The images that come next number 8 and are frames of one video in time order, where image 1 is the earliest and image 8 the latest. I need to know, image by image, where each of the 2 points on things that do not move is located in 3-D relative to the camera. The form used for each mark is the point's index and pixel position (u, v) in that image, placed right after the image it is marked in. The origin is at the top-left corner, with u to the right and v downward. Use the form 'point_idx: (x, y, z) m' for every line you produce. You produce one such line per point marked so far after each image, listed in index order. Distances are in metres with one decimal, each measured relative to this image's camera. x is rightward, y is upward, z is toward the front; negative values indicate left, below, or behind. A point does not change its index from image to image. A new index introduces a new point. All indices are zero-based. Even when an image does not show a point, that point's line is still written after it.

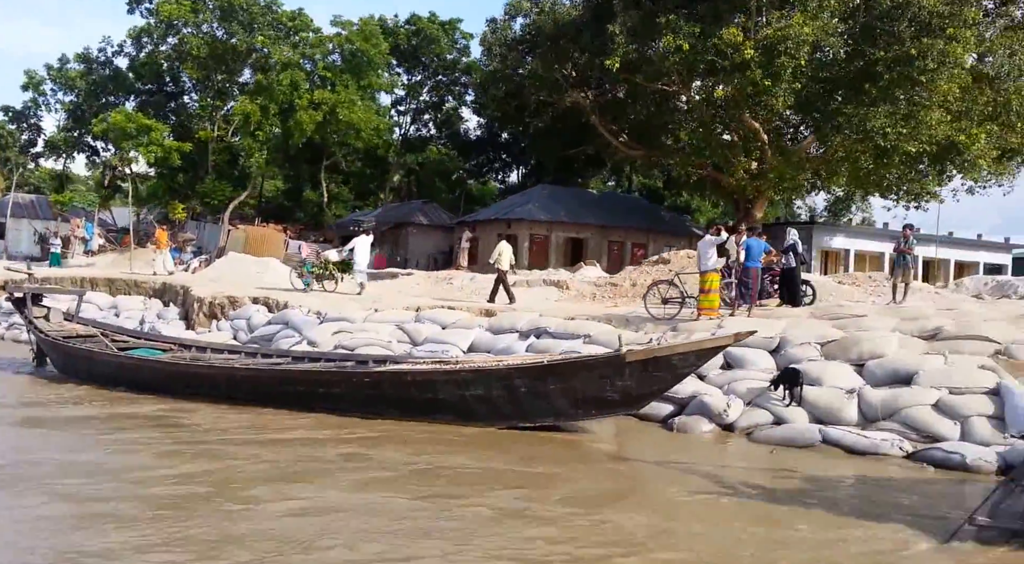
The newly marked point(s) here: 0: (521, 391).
0: (+0.1, -1.1, +10.2) m
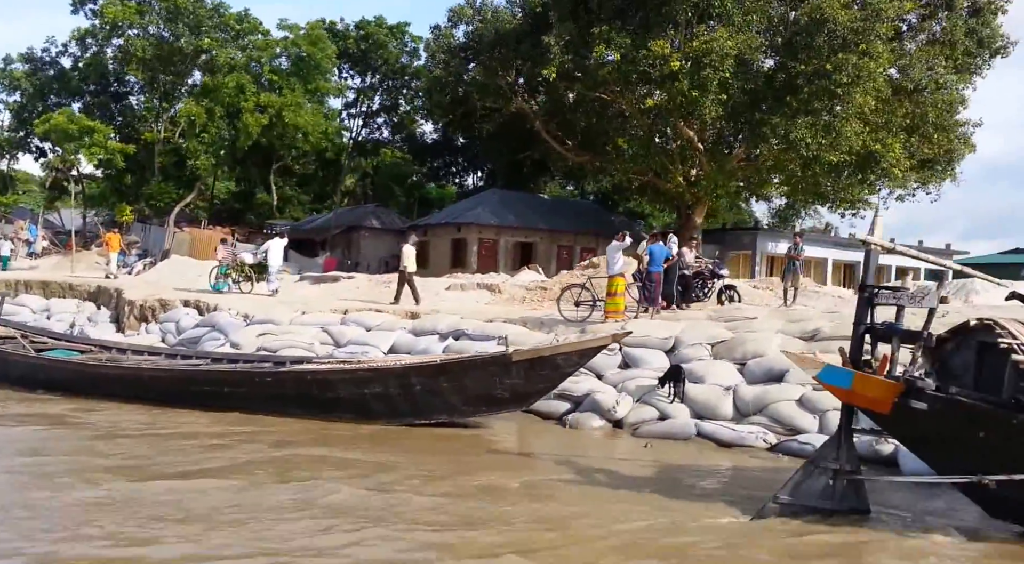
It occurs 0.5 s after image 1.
0: (-1.0, -1.1, +10.7) m
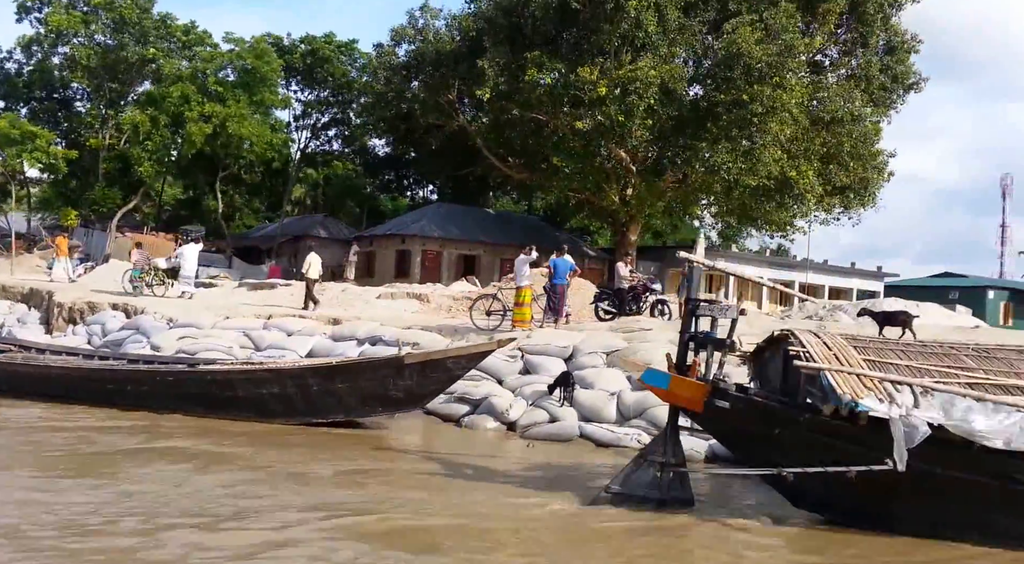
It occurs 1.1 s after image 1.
0: (-2.3, -1.2, +11.3) m
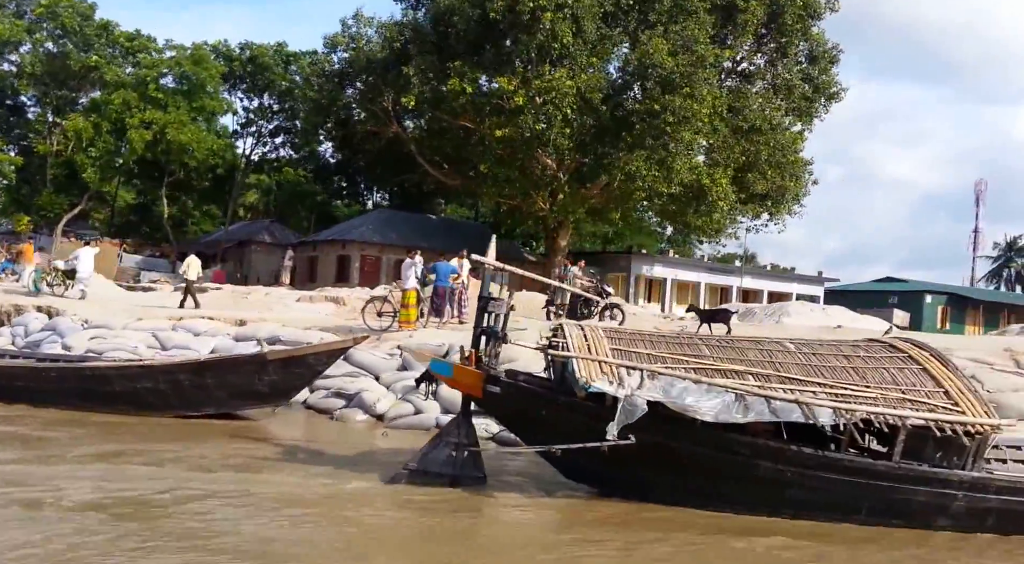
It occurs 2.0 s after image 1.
0: (-3.9, -1.2, +12.0) m
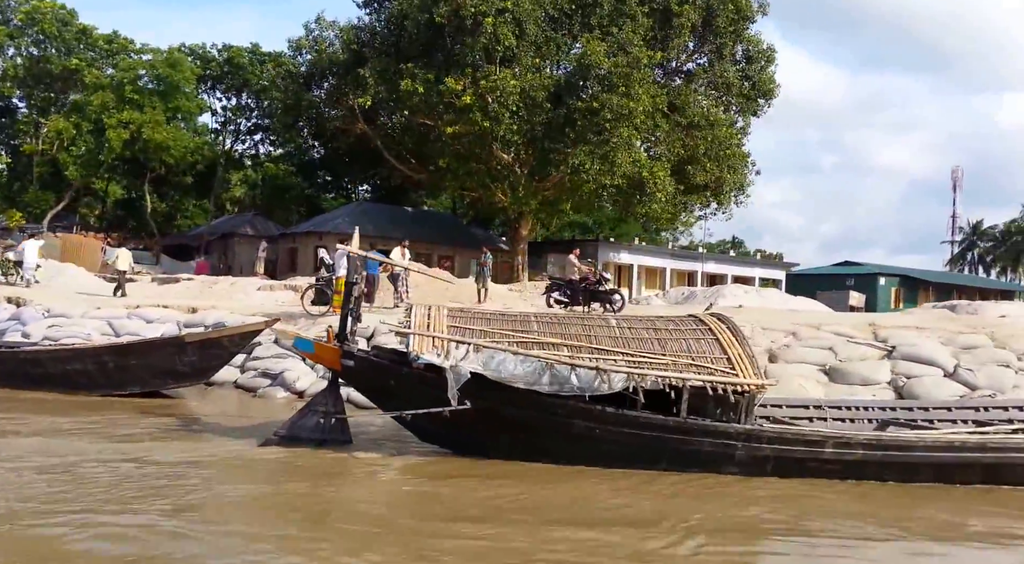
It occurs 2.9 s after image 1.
0: (-5.2, -1.1, +13.2) m
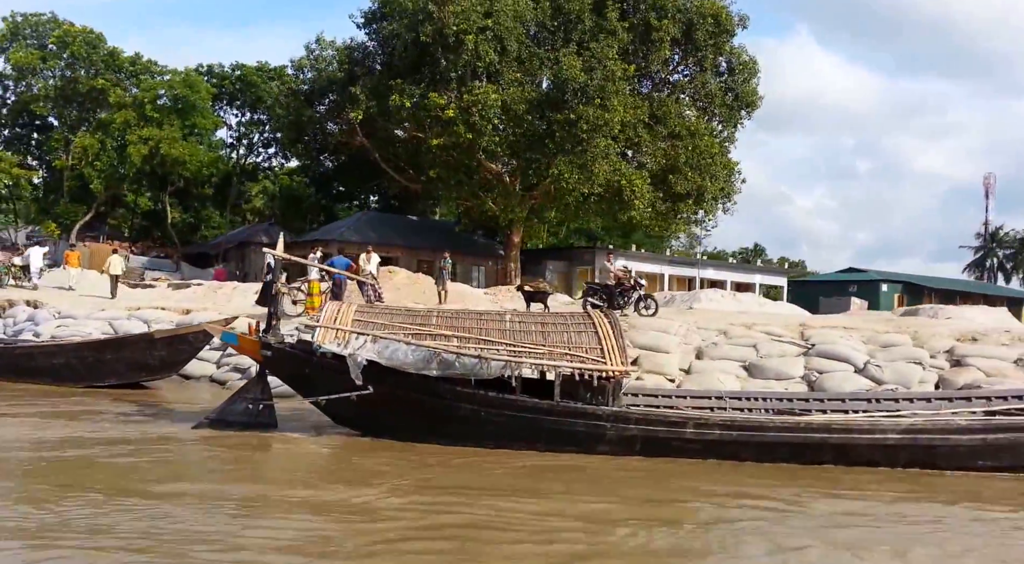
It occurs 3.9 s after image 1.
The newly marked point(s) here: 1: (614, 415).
0: (-6.2, -1.1, +14.8) m
1: (+1.1, -1.4, +10.7) m
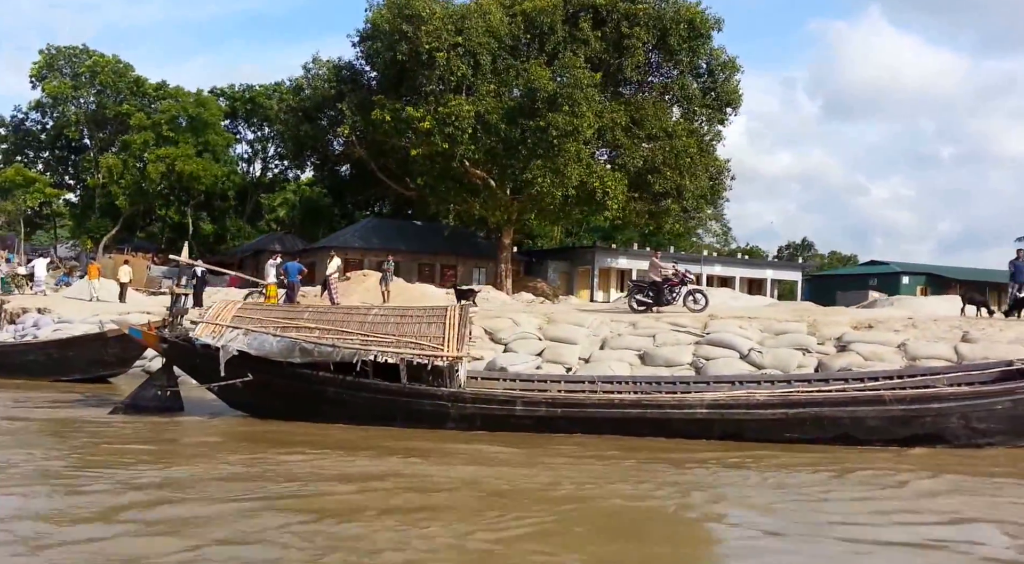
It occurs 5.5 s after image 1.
0: (-7.6, -1.2, +16.6) m
1: (-0.7, -1.4, +11.9) m
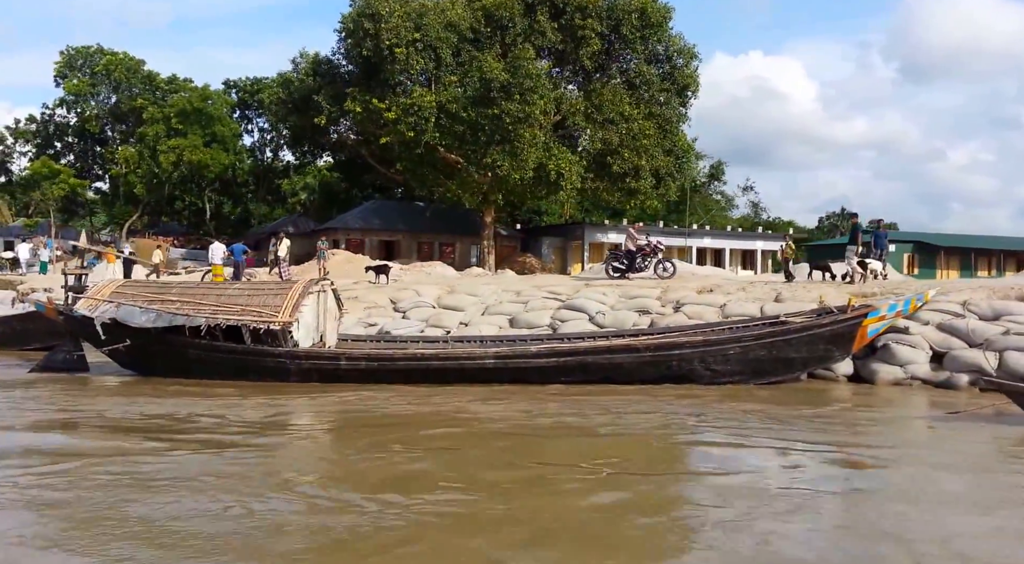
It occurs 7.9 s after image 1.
0: (-9.5, -0.9, +19.8) m
1: (-3.2, -1.0, +14.3) m
